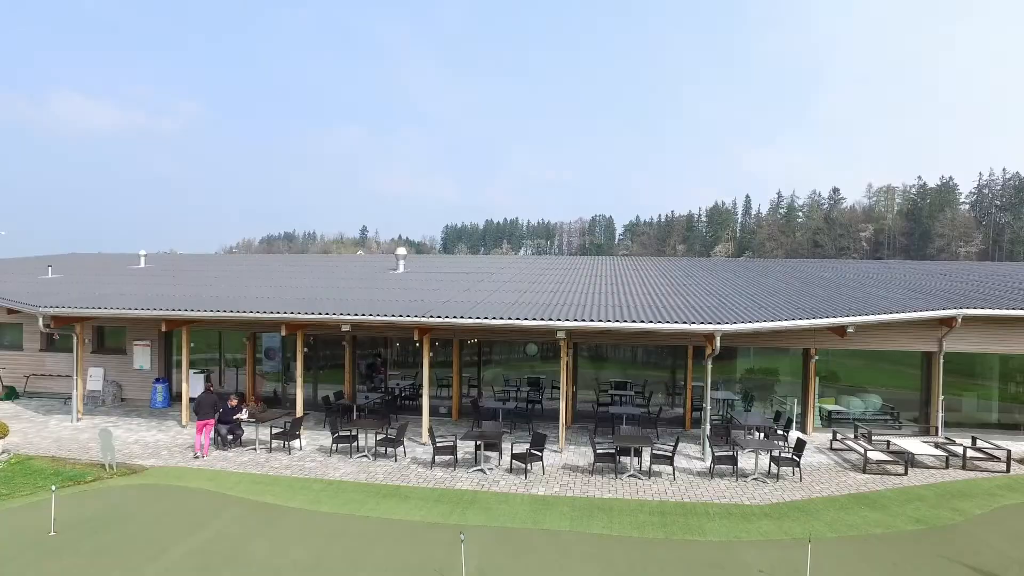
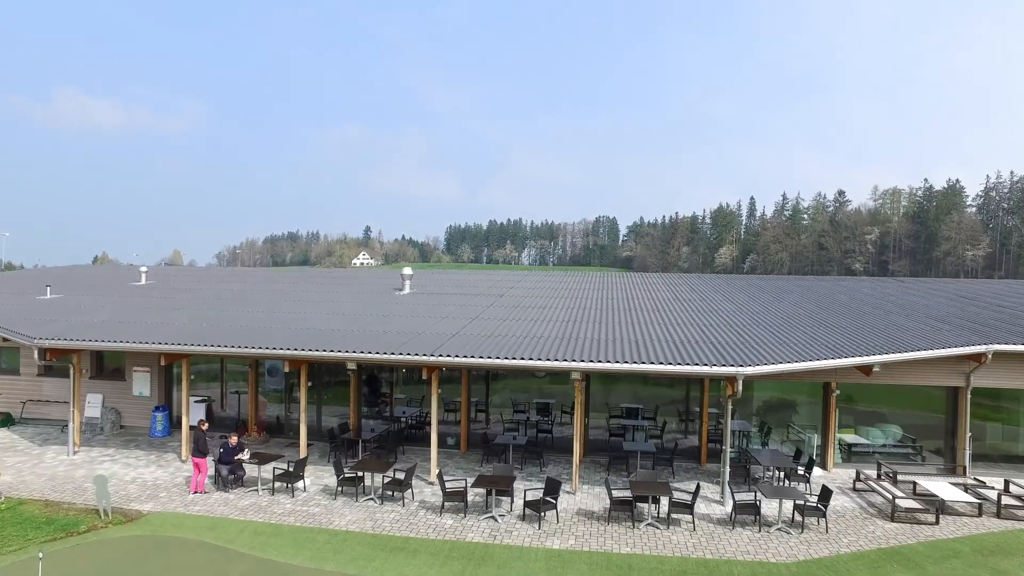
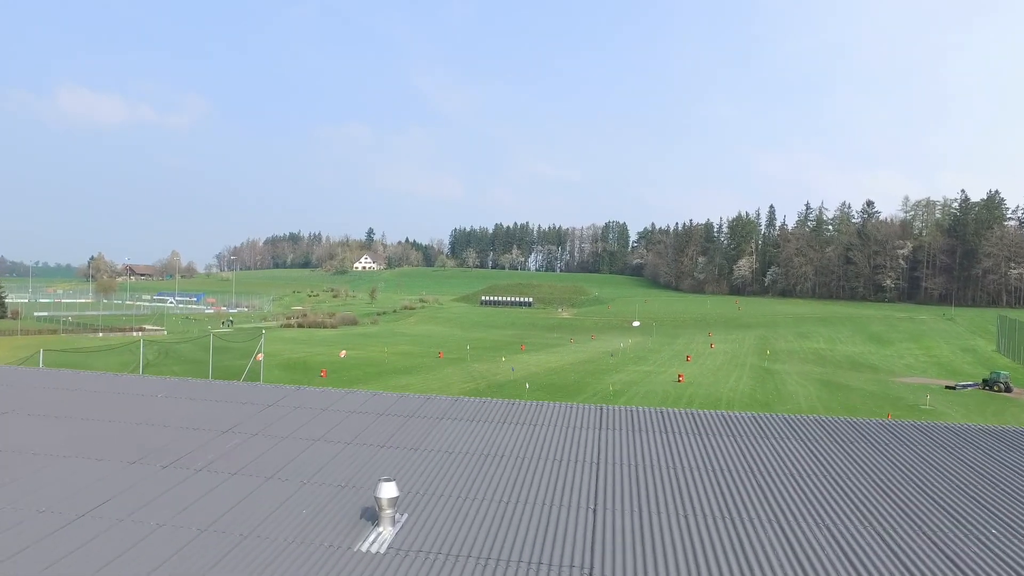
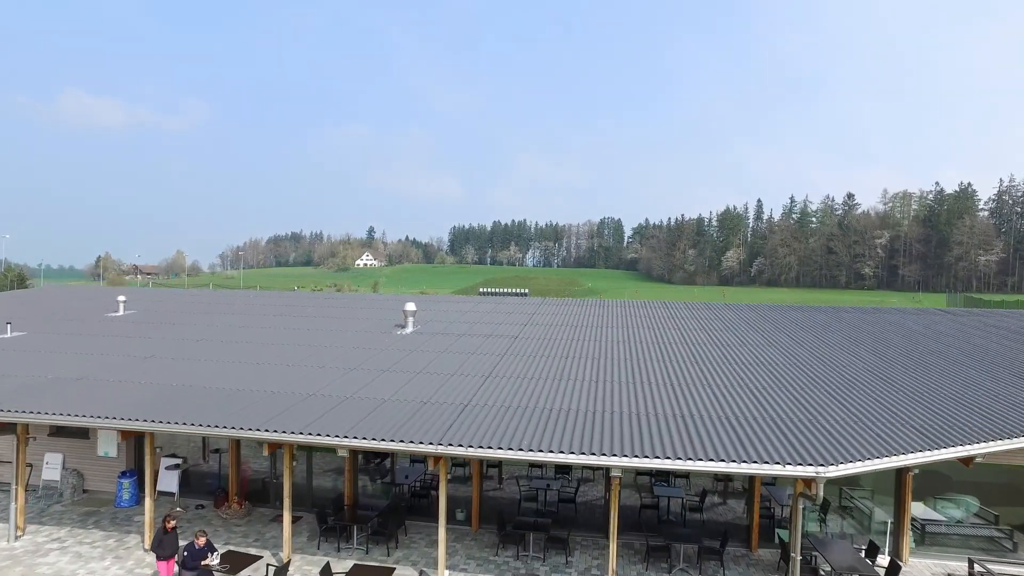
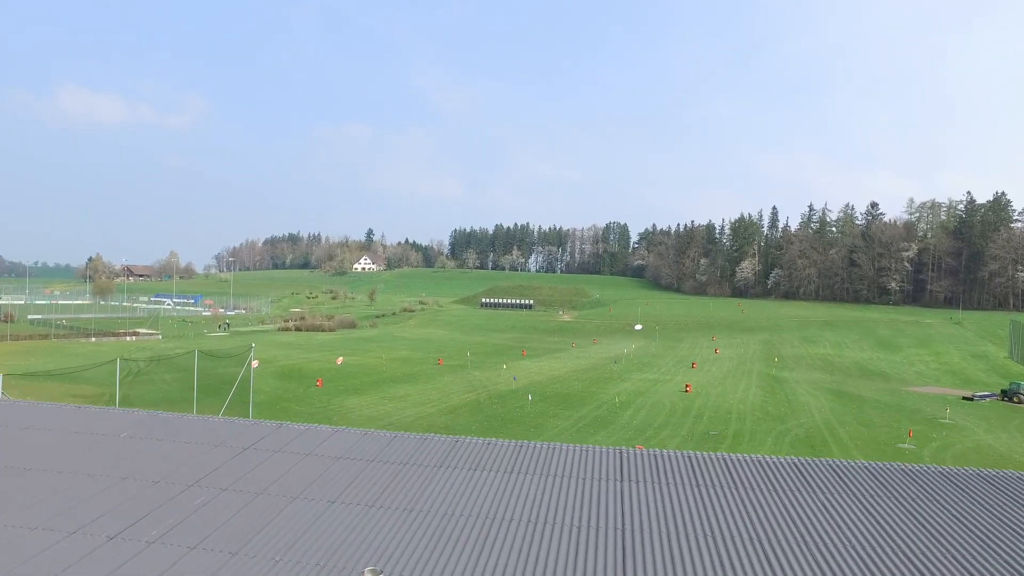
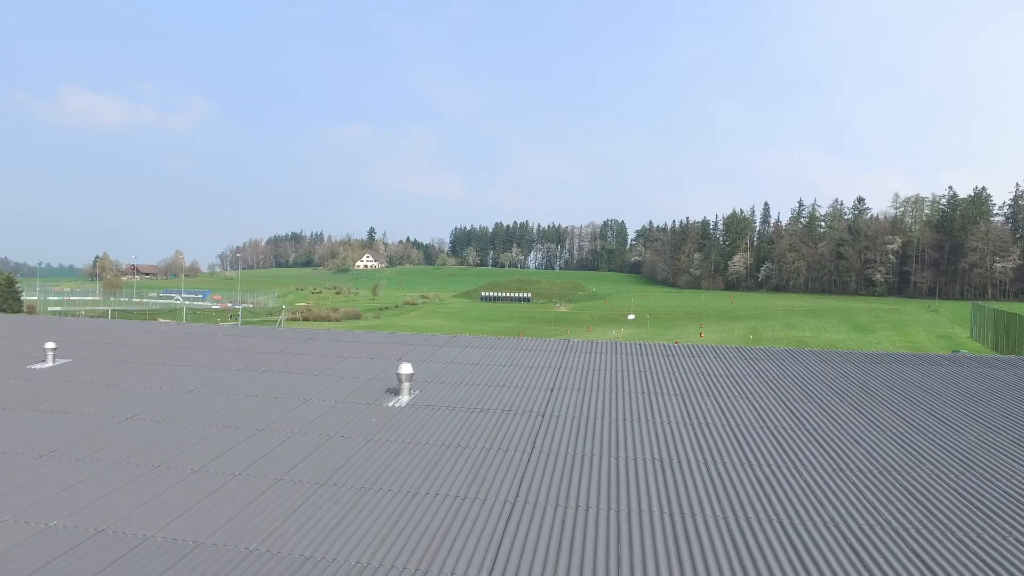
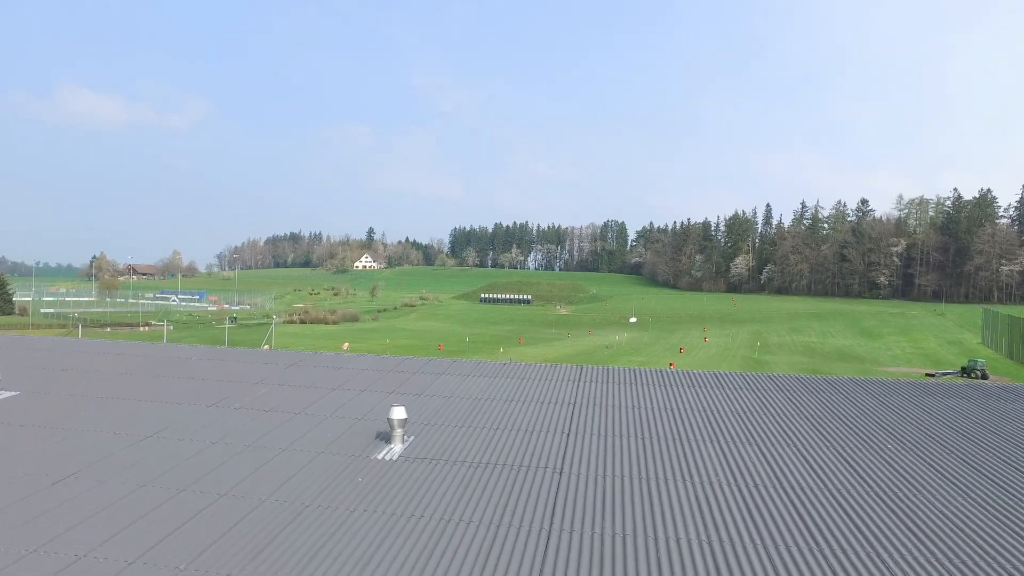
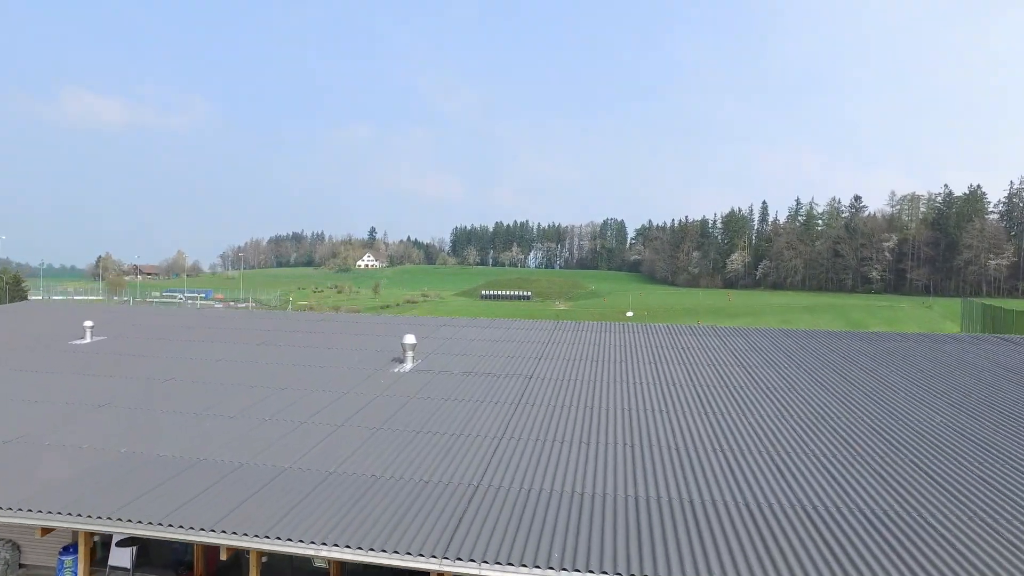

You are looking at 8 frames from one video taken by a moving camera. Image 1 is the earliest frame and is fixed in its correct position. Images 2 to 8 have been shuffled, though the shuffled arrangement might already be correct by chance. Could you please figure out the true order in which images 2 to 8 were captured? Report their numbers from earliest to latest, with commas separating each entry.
2, 4, 8, 6, 7, 3, 5
